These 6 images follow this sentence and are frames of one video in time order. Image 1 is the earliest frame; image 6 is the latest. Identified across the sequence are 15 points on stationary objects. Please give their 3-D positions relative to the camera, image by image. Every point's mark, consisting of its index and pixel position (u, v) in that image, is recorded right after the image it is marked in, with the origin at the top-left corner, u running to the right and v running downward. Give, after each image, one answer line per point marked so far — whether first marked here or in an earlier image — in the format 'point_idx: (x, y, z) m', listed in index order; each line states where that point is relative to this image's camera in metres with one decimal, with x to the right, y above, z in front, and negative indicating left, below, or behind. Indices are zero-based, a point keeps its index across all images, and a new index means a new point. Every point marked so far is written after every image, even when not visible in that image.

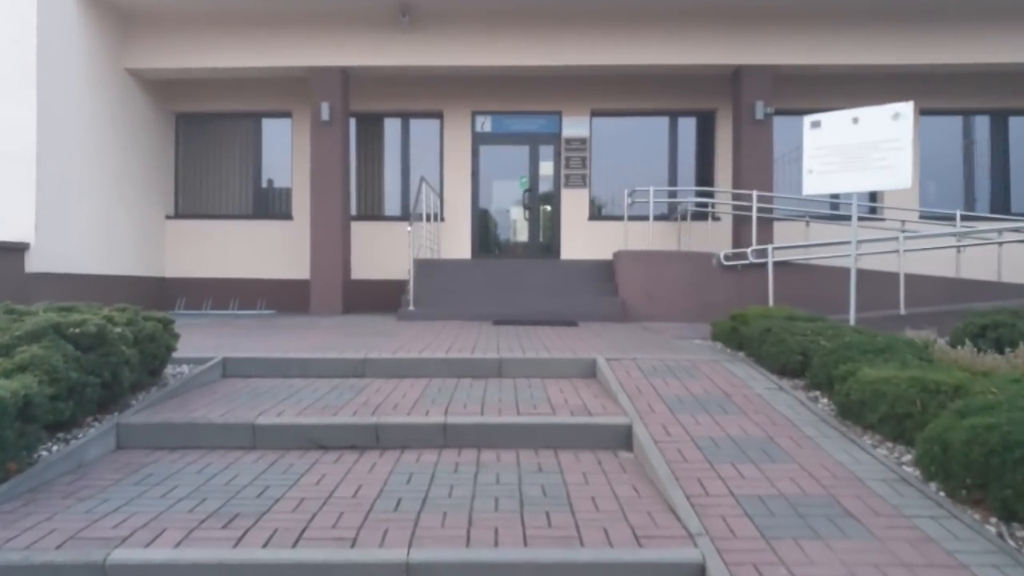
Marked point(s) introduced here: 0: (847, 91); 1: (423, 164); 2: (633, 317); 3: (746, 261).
0: (+9.6, +5.6, +16.3) m
1: (-2.7, +3.8, +17.5) m
2: (+2.8, -0.7, +13.1) m
3: (+5.4, +0.6, +13.2) m
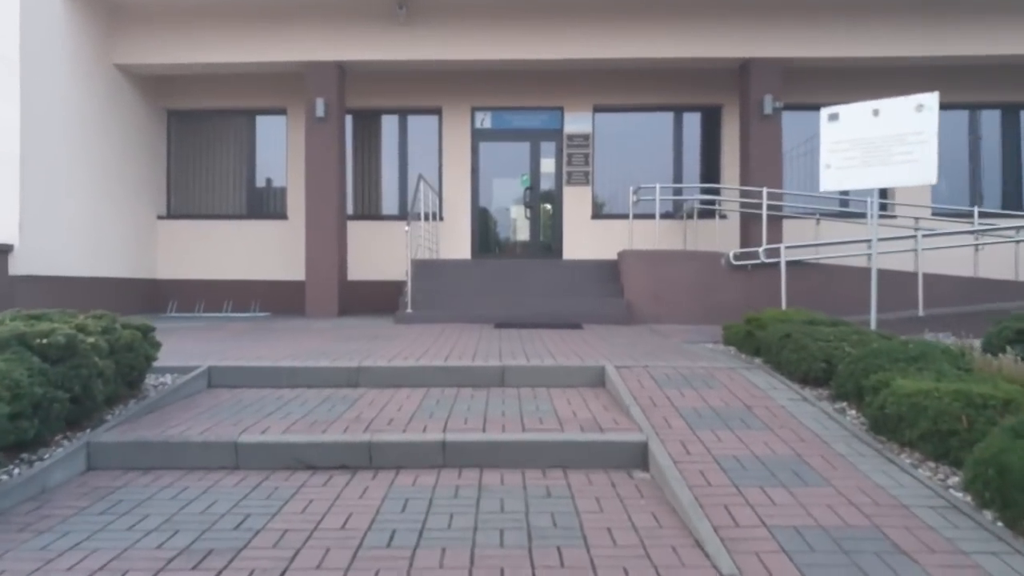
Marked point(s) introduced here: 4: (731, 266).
0: (+9.6, +5.6, +15.9) m
1: (-2.7, +3.8, +17.1) m
2: (+2.8, -0.7, +12.6) m
3: (+5.5, +0.6, +12.7) m
4: (+4.9, +0.5, +12.7) m
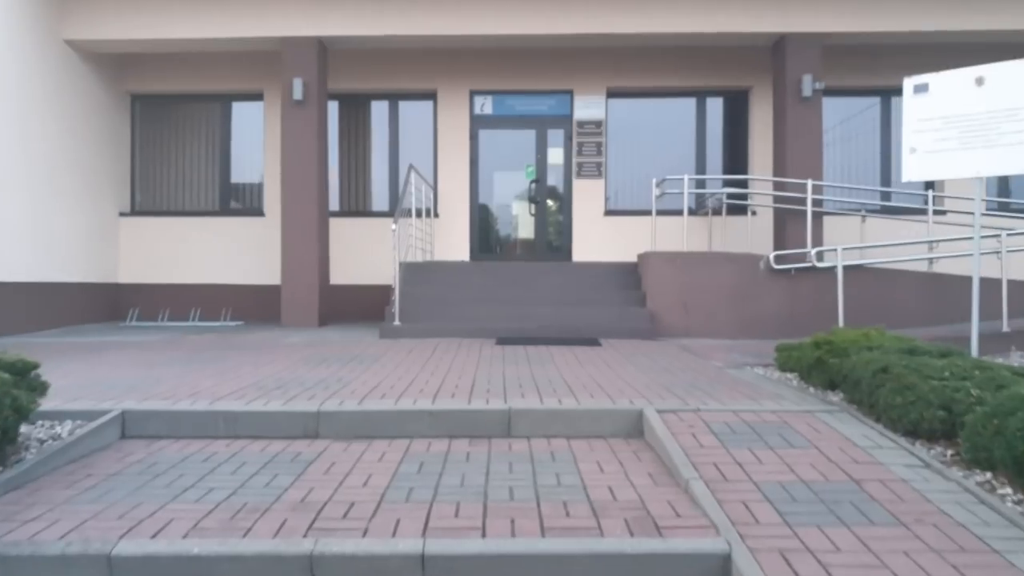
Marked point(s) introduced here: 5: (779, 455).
0: (+9.7, +5.5, +14.1) m
1: (-2.6, +3.7, +15.3) m
2: (+2.9, -0.8, +10.9) m
3: (+5.6, +0.5, +11.0) m
4: (+5.0, +0.3, +10.9) m
5: (+2.2, -1.4, +4.7) m
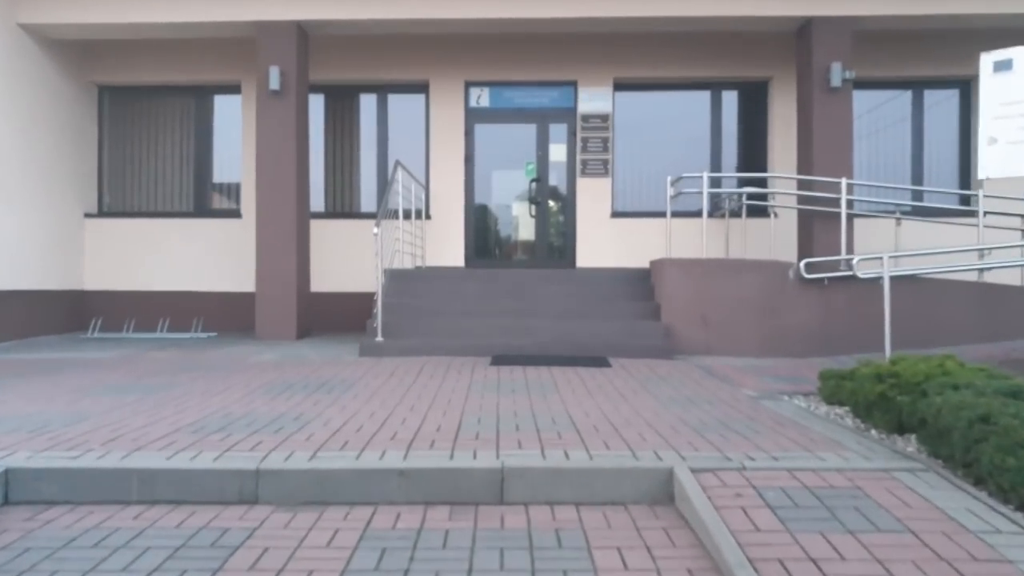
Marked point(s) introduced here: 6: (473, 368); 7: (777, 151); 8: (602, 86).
0: (+9.7, +5.3, +12.9) m
1: (-2.7, +3.5, +14.1) m
2: (+2.8, -1.0, +9.7) m
3: (+5.5, +0.3, +9.8) m
4: (+4.9, +0.1, +9.7) m
5: (+2.1, -1.5, +3.5) m
6: (-0.6, -1.2, +8.3) m
7: (+6.3, +3.3, +13.5) m
8: (+2.2, +4.8, +13.7) m
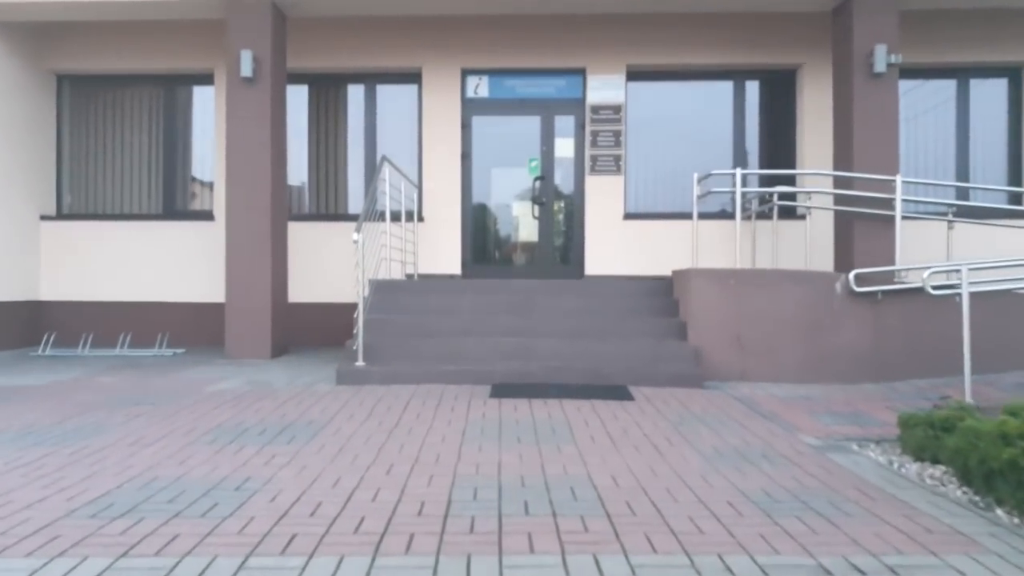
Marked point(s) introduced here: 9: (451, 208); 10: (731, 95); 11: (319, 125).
0: (+9.7, +5.1, +11.5) m
1: (-2.6, +3.2, +12.8) m
2: (+2.9, -1.2, +8.3) m
3: (+5.6, 0.0, +8.4) m
4: (+5.0, -0.1, +8.4) m
5: (+2.2, -1.8, +2.2) m
6: (-0.5, -1.4, +6.9) m
7: (+6.3, +3.0, +12.2) m
8: (+2.2, +4.6, +12.3) m
9: (-1.3, +1.7, +12.4) m
10: (+4.9, +4.3, +12.7) m
11: (-4.4, +3.7, +12.8) m
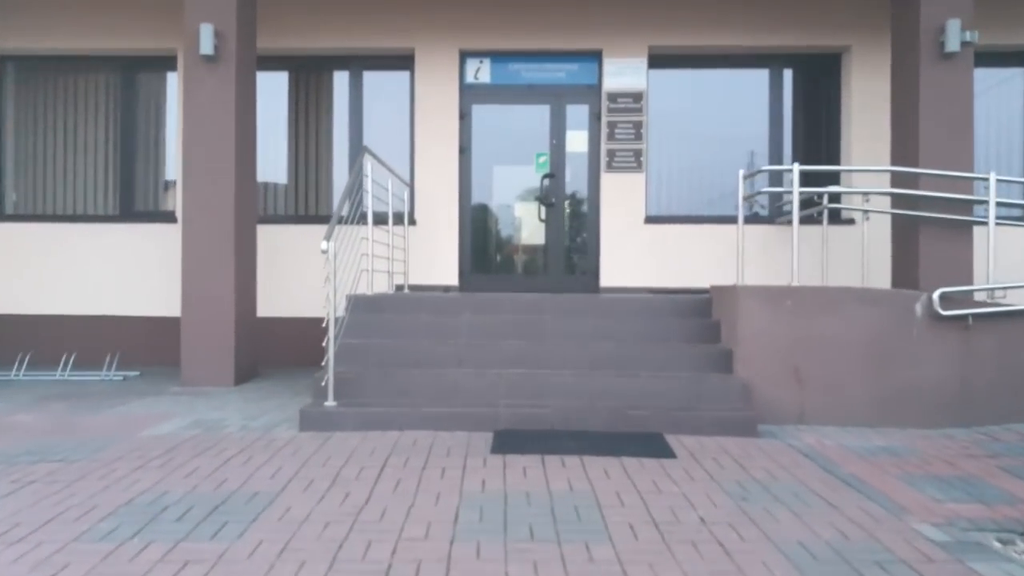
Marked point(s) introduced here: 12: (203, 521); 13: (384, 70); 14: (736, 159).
0: (+9.8, +4.8, +10.0) m
1: (-2.5, +3.0, +11.2) m
2: (+3.0, -1.5, +6.8) m
3: (+5.7, -0.2, +6.9) m
4: (+5.1, -0.4, +6.8) m
5: (+2.3, -2.0, +0.6) m
6: (-0.4, -1.6, +5.4) m
7: (+6.4, +2.8, +10.6) m
8: (+2.3, +4.4, +10.8) m
9: (-1.2, +1.5, +10.9) m
10: (+5.0, +4.1, +11.1) m
11: (-4.3, +3.5, +11.3) m
12: (-2.3, -1.7, +4.2) m
13: (-2.5, +4.3, +11.2) m
14: (+4.4, +2.5, +11.2) m
